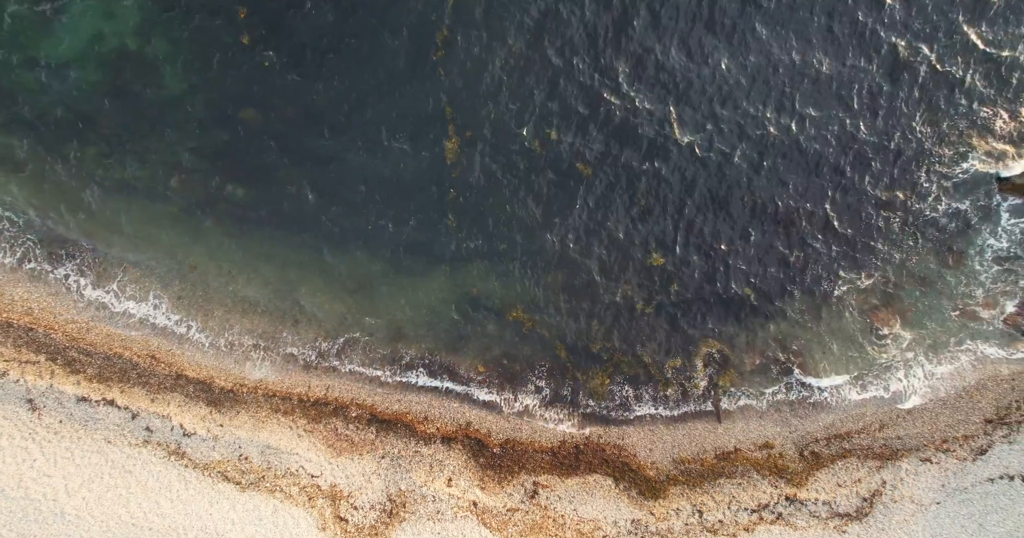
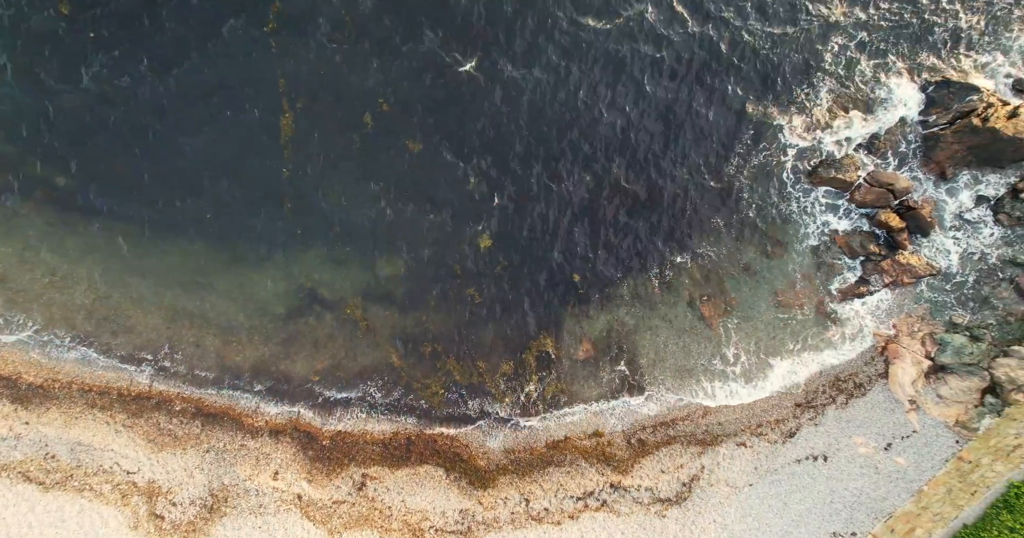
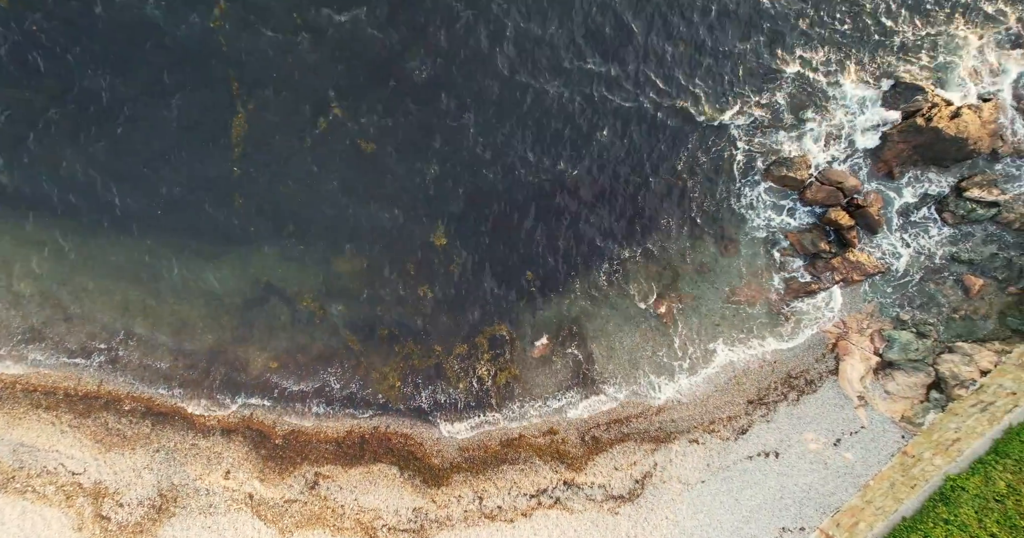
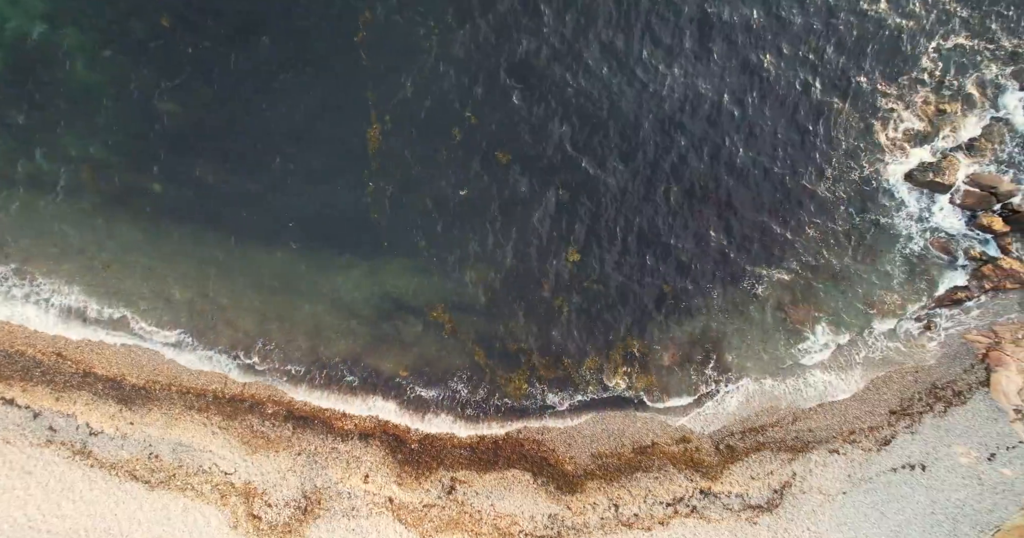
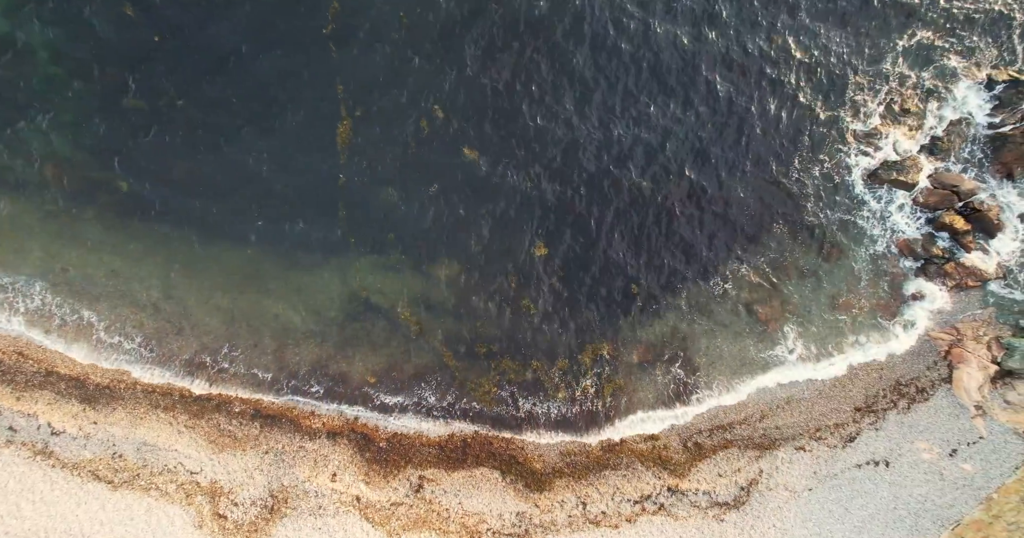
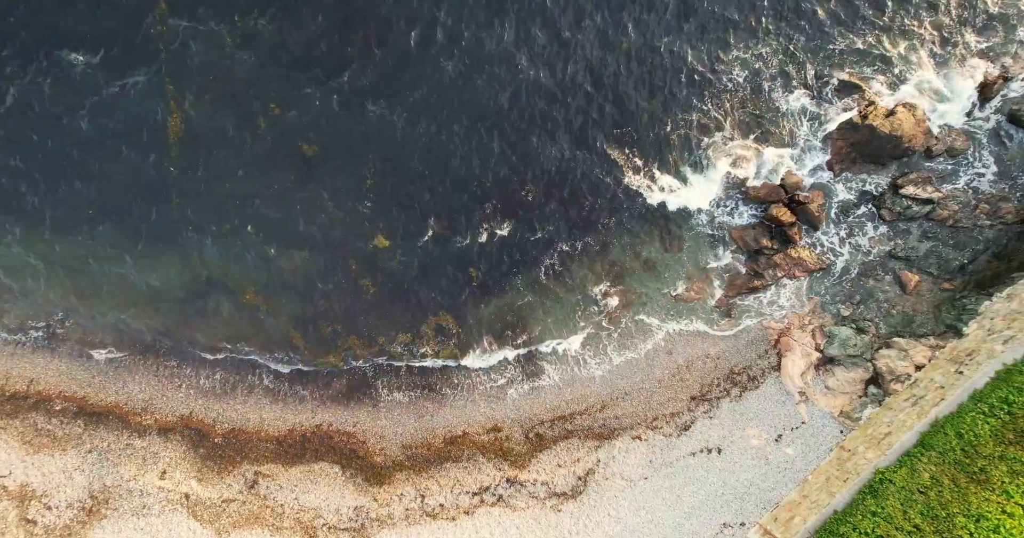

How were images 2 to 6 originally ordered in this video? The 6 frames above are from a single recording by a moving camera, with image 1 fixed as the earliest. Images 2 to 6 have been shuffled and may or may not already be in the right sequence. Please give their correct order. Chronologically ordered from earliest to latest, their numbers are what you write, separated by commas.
4, 5, 2, 3, 6
